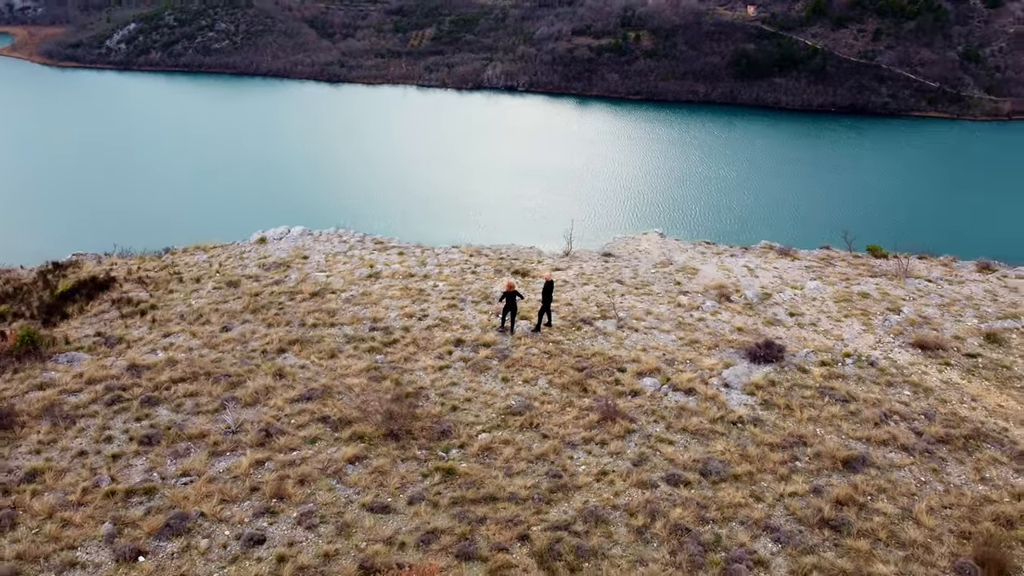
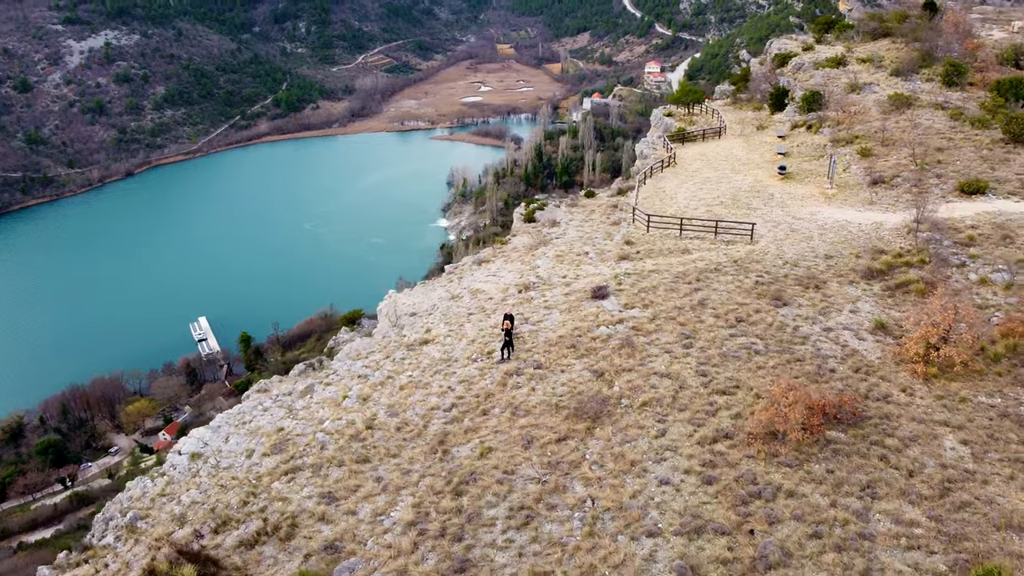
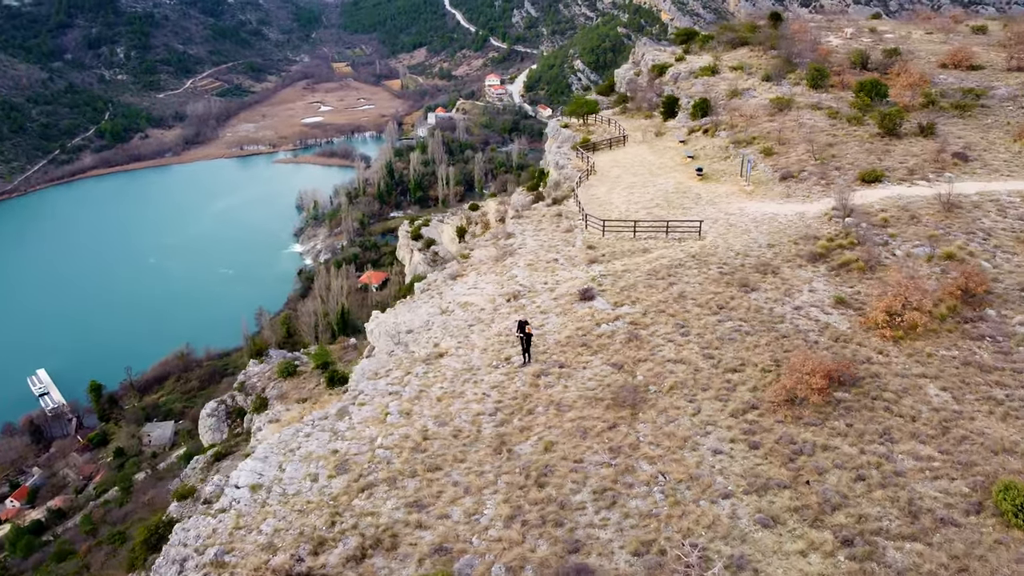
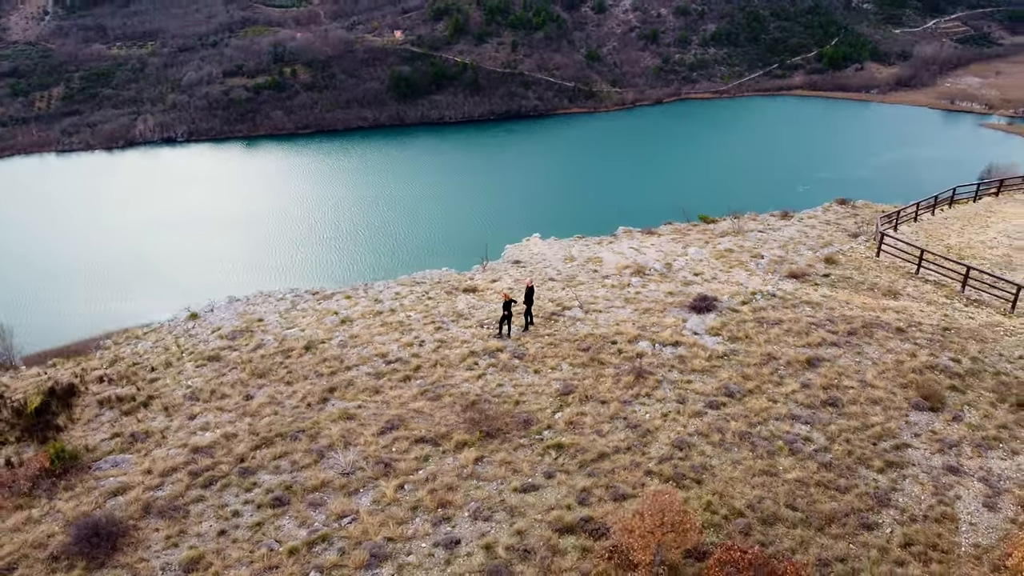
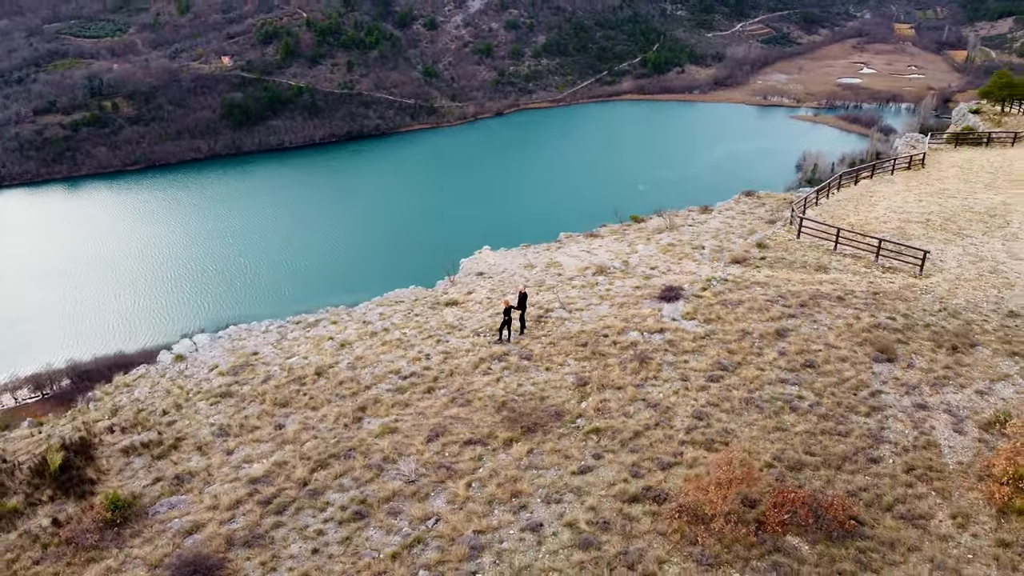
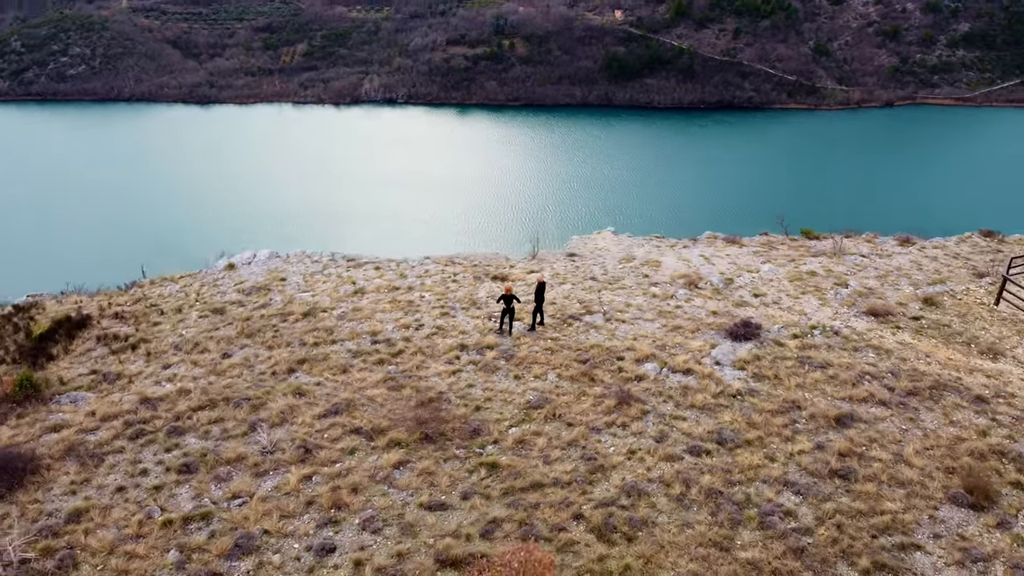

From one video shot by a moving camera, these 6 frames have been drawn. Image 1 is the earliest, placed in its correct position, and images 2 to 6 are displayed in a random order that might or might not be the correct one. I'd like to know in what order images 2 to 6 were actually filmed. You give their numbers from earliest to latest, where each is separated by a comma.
6, 4, 5, 2, 3
